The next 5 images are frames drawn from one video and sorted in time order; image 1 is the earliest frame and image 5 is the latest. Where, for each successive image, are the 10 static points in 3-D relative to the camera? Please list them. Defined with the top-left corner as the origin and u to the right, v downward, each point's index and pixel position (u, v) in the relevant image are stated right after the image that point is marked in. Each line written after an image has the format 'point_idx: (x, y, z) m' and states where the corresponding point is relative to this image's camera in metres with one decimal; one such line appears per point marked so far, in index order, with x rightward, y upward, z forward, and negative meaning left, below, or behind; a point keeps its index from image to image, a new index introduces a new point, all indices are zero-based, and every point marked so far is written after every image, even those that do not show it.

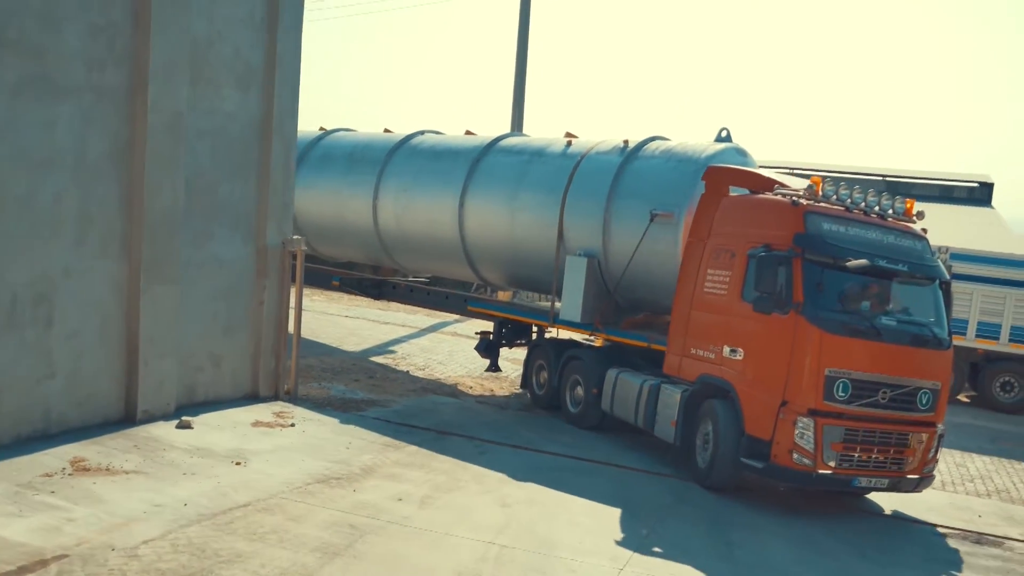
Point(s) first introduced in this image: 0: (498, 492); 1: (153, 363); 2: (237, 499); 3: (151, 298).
0: (-0.2, -2.0, +8.7) m
1: (-3.7, -0.8, +9.4) m
2: (-2.3, -1.8, +7.5) m
3: (-3.7, -0.1, +9.2) m
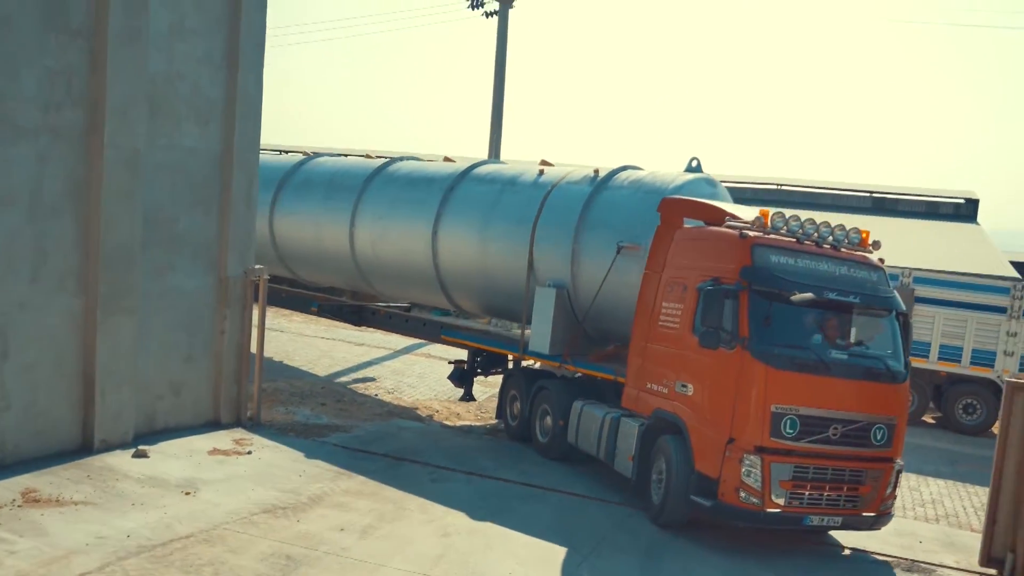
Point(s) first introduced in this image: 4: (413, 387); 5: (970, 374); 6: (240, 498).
0: (-0.7, -2.3, +8.9) m
1: (-4.3, -1.1, +9.7) m
2: (-2.9, -2.1, +7.8) m
3: (-4.3, -0.5, +9.5) m
4: (-1.9, -1.9, +16.9) m
5: (+8.7, -1.6, +17.1) m
6: (-2.7, -2.1, +8.8) m
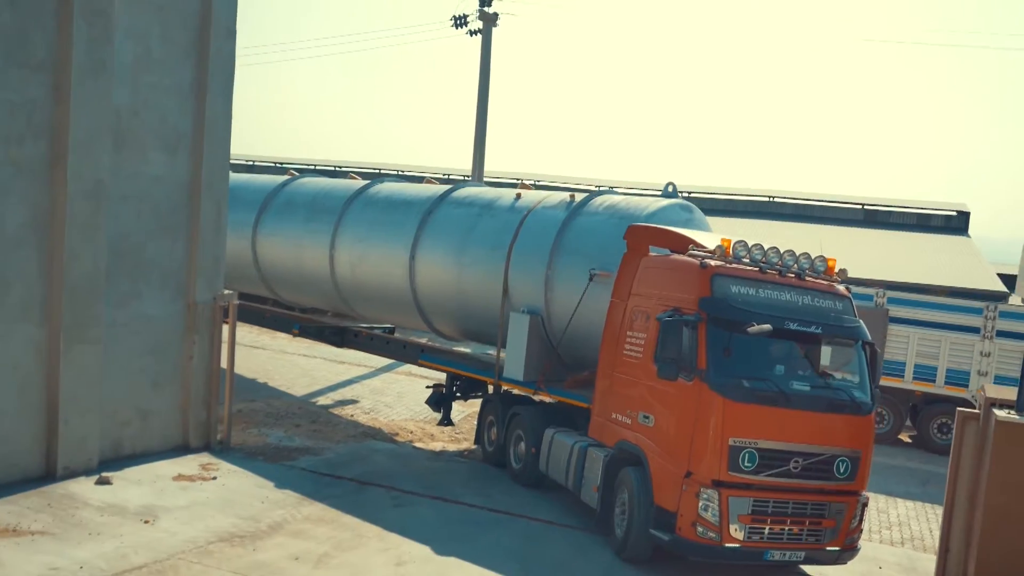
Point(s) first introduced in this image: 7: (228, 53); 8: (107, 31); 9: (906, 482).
0: (-1.2, -2.6, +9.0) m
1: (-4.7, -1.4, +9.8) m
2: (-3.3, -2.4, +7.9) m
3: (-4.7, -0.8, +9.6) m
4: (-2.3, -2.2, +17.0) m
5: (+8.3, -2.0, +17.2) m
6: (-3.1, -2.4, +8.9) m
7: (-3.6, +2.9, +11.2) m
8: (-4.3, +2.7, +9.6) m
9: (+6.7, -3.3, +15.4) m
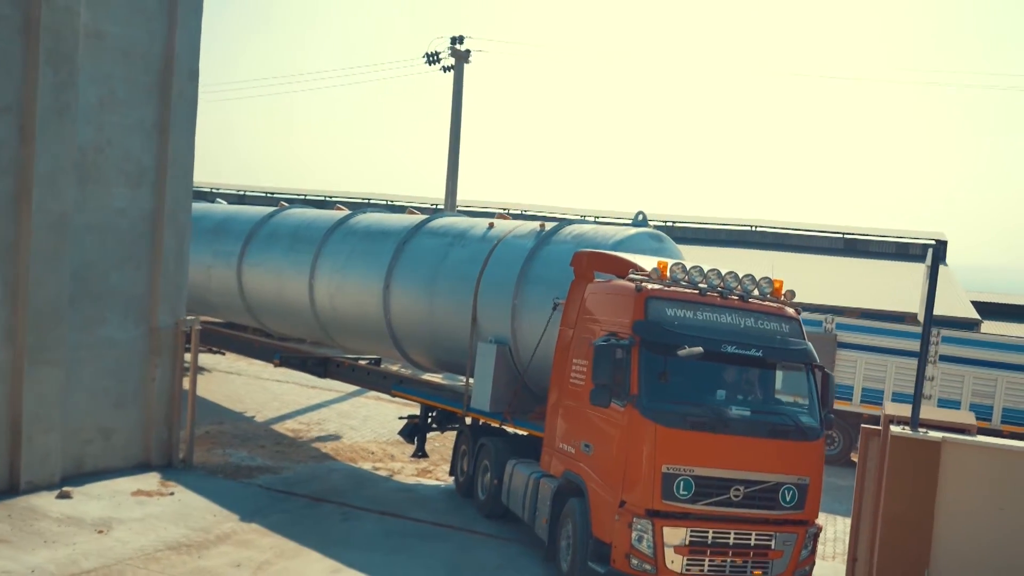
0: (-1.9, -2.9, +9.6) m
1: (-5.5, -1.7, +10.4) m
2: (-4.0, -2.6, +8.5) m
3: (-5.4, -1.0, +10.2) m
4: (-3.1, -2.7, +17.5) m
5: (+7.5, -2.5, +17.8) m
6: (-3.8, -2.6, +9.5) m
7: (-4.3, +2.6, +12.0) m
8: (-5.1, +2.4, +10.3) m
9: (+6.0, -3.8, +16.0) m
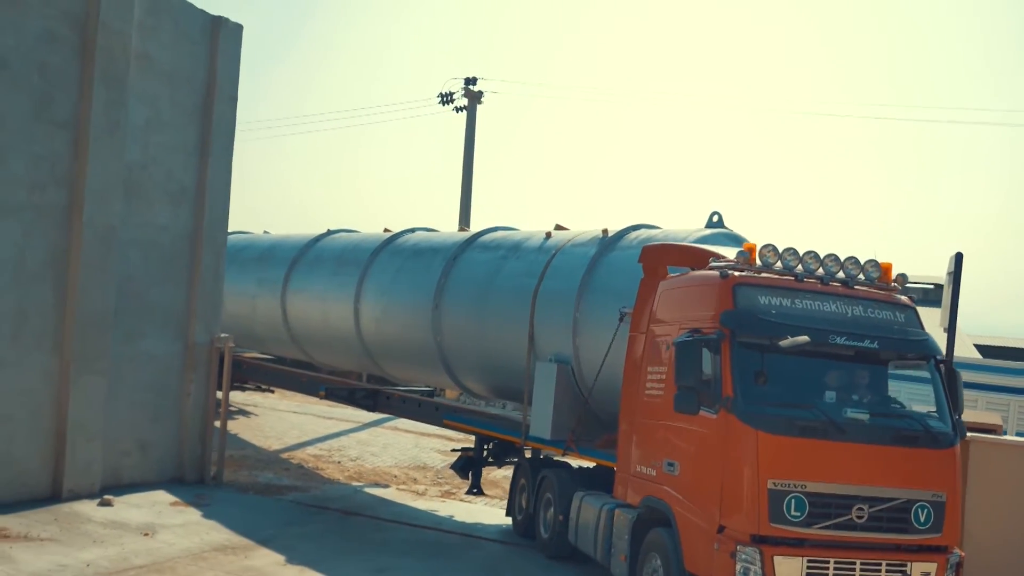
0: (-1.5, -3.0, +9.7) m
1: (-5.1, -1.9, +10.5) m
2: (-3.6, -2.6, +8.6) m
3: (-5.0, -1.2, +10.5) m
4: (-2.7, -3.3, +17.7) m
5: (+7.9, -3.1, +18.0) m
6: (-3.4, -2.7, +9.6) m
7: (-3.9, +2.4, +12.4) m
8: (-4.7, +2.3, +10.7) m
9: (+6.4, -4.2, +16.1) m
